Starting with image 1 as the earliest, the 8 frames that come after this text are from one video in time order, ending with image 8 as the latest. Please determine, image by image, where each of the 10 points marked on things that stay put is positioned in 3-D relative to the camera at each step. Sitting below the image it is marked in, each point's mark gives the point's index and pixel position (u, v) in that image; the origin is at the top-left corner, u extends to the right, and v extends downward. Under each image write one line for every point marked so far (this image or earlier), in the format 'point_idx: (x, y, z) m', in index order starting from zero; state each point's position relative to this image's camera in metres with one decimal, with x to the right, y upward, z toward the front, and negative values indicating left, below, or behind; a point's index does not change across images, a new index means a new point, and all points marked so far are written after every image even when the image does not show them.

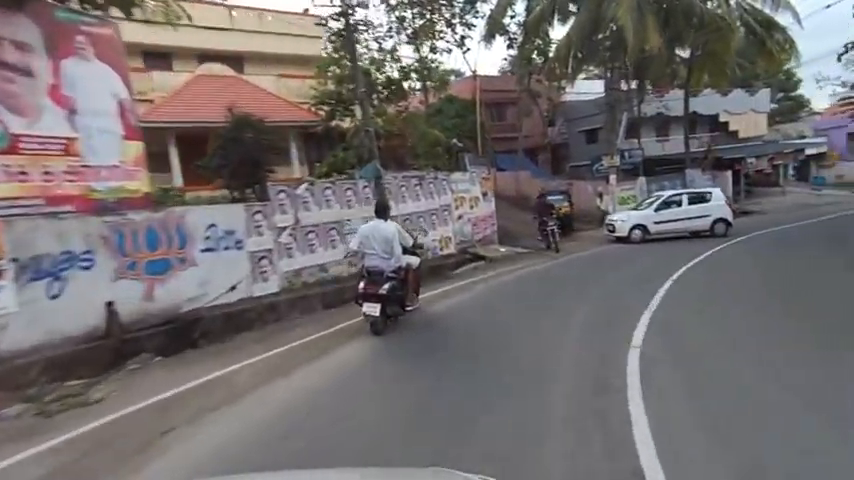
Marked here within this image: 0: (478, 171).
0: (+2.0, +2.6, +19.6) m
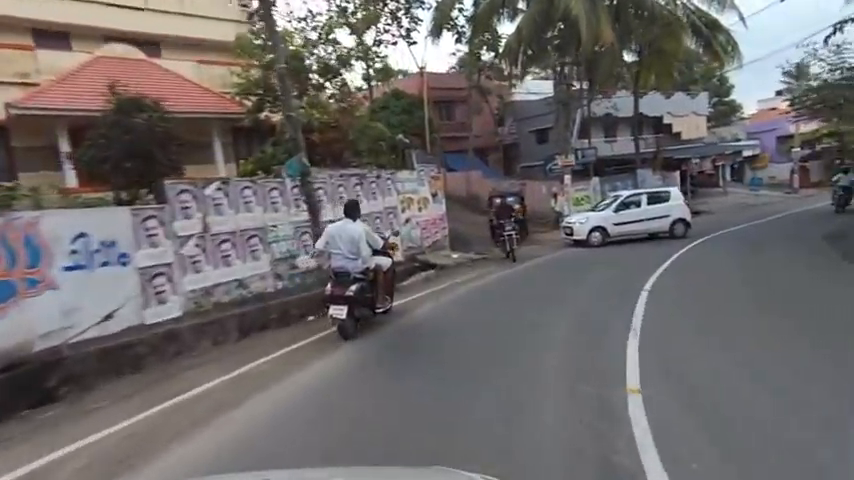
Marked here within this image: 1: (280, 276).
0: (0.0, +2.4, +17.9) m
1: (-3.2, -0.8, +11.3) m
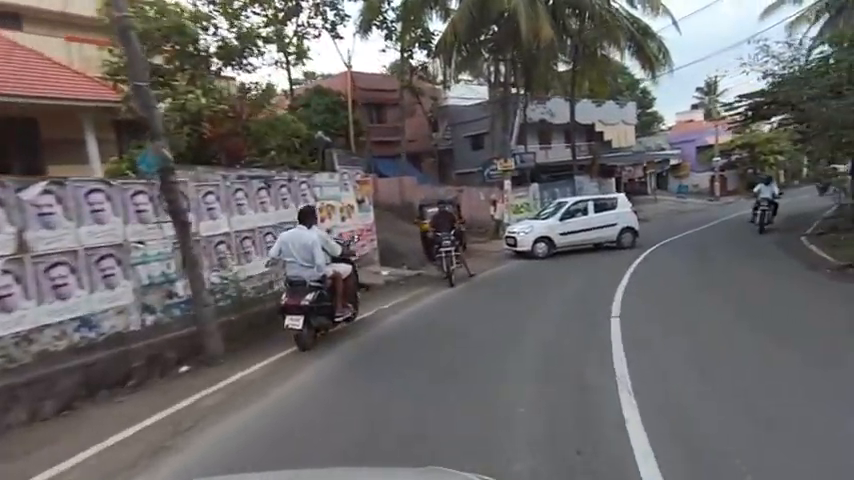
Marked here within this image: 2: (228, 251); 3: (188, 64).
0: (-2.3, +2.0, +15.5) m
1: (-4.5, -1.1, +8.5) m
2: (-4.0, -0.2, +10.3) m
3: (-6.5, +4.7, +13.9) m
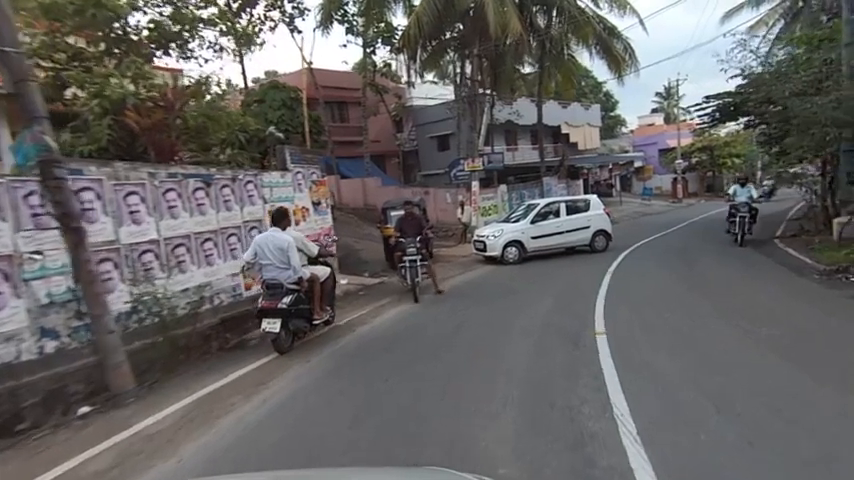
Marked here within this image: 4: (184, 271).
0: (-3.3, +1.8, +14.2) m
1: (-5.1, -1.3, +7.0) m
2: (-4.7, -0.4, +8.9) m
3: (-7.4, +4.6, +12.3) m
4: (-4.5, -0.6, +9.6) m
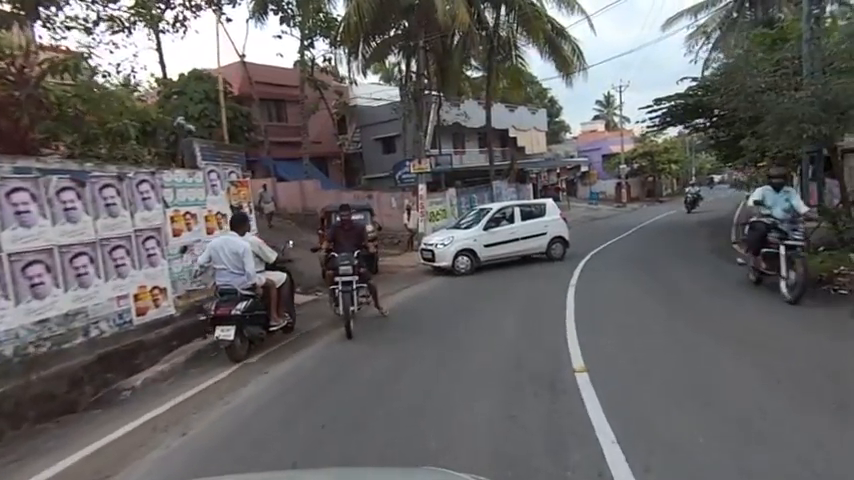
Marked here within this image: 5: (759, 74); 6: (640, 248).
0: (-4.7, +1.6, +12.0) m
1: (-5.8, -1.5, +4.6) m
2: (-5.6, -0.6, +6.6) m
3: (-8.6, +4.3, +9.7) m
4: (-5.5, -0.8, +7.3) m
5: (+8.9, +4.5, +13.8) m
6: (+7.4, -0.3, +18.0) m
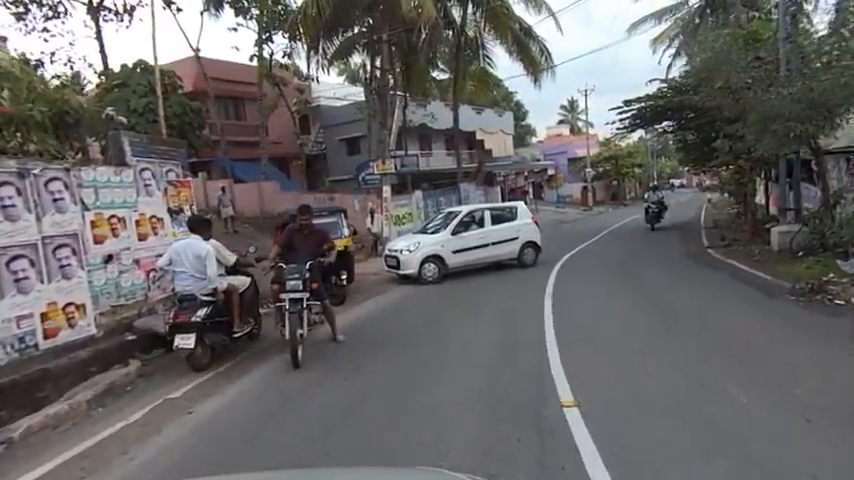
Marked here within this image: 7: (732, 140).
0: (-5.5, +1.4, +10.6) m
1: (-6.1, -1.6, +3.2) m
2: (-6.0, -0.7, +5.1) m
3: (-9.3, +4.2, +8.1) m
4: (-5.9, -0.9, +5.9) m
5: (+8.0, +4.4, +13.3) m
6: (+6.3, -0.4, +17.4) m
7: (+9.3, +3.0, +15.7) m
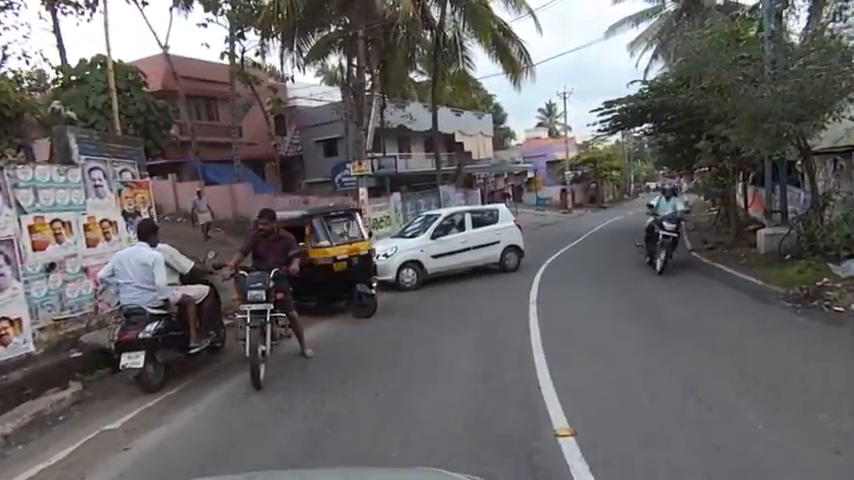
0: (-5.9, +1.3, +9.7) m
1: (-6.2, -1.6, +2.3) m
2: (-6.2, -0.8, +4.2) m
3: (-9.6, +4.0, +7.1) m
4: (-6.2, -1.0, +5.0) m
5: (+7.4, +4.3, +12.9) m
6: (+5.6, -0.5, +16.9) m
7: (+8.6, +3.0, +15.4) m
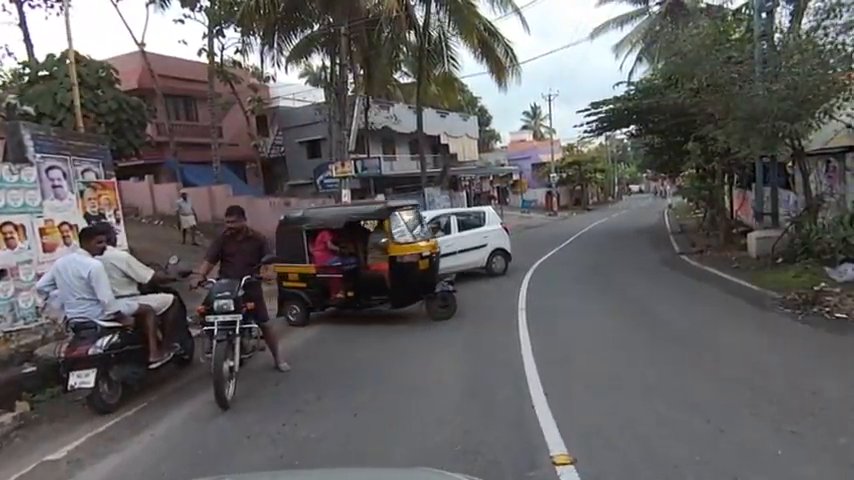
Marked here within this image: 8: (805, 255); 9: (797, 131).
0: (-6.2, +1.3, +9.1) m
1: (-6.3, -1.7, +1.6) m
2: (-6.3, -0.8, +3.5) m
3: (-9.8, +4.0, +6.4) m
4: (-6.3, -1.1, +4.3) m
5: (+7.0, +4.3, +12.7) m
6: (+5.1, -0.6, +16.6) m
7: (+8.2, +2.9, +15.1) m
8: (+8.4, -0.4, +11.5) m
9: (+7.6, +2.3, +10.8) m
